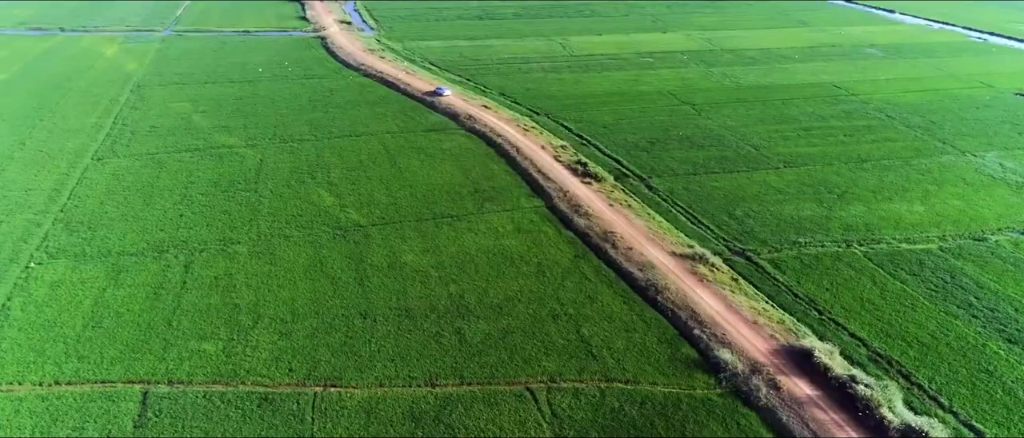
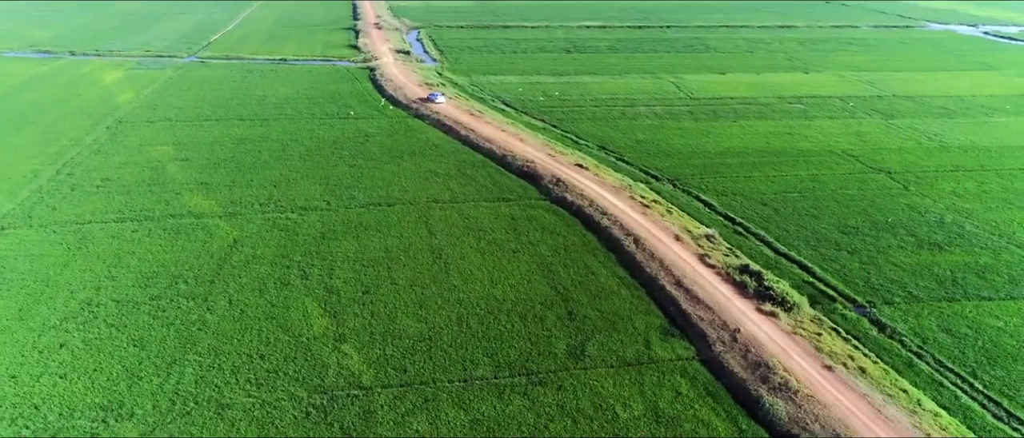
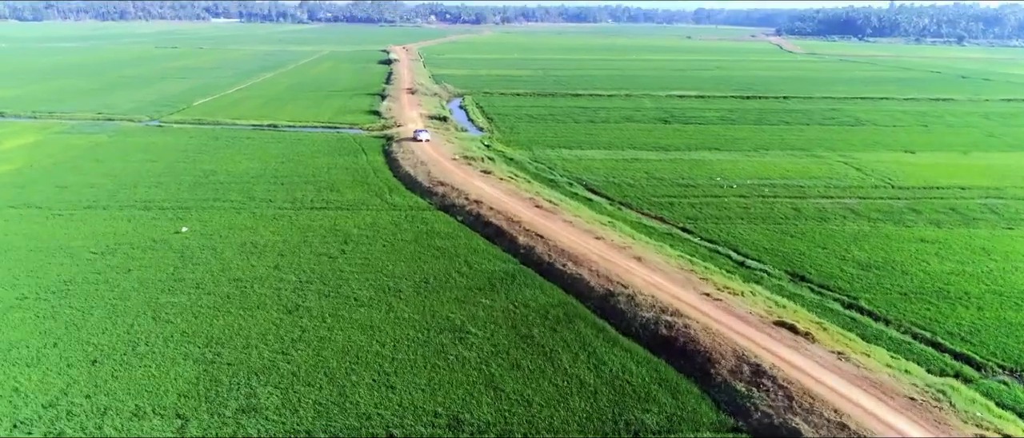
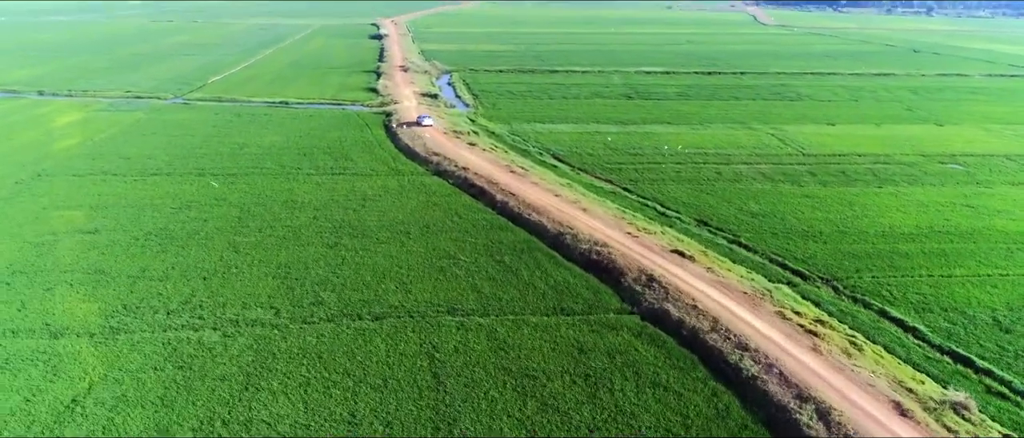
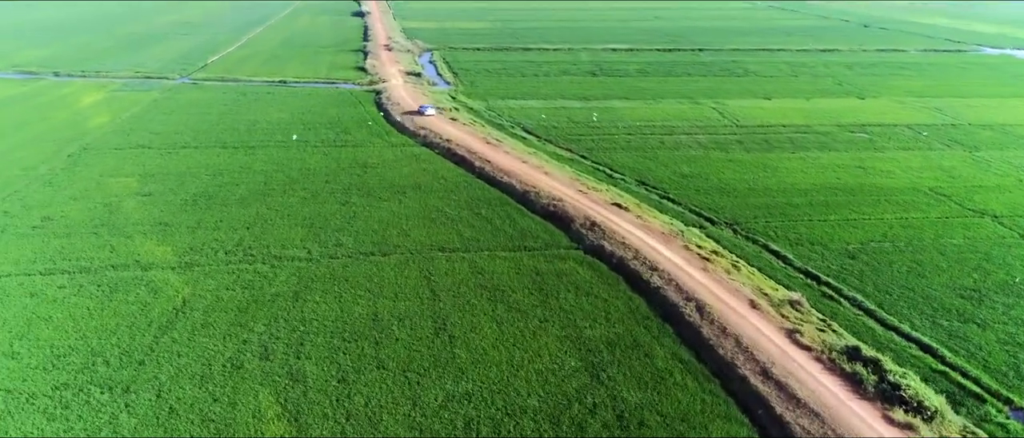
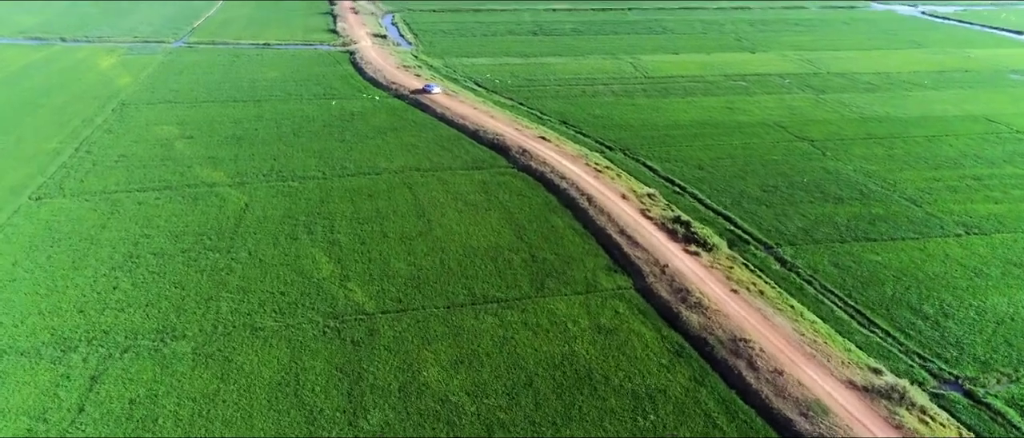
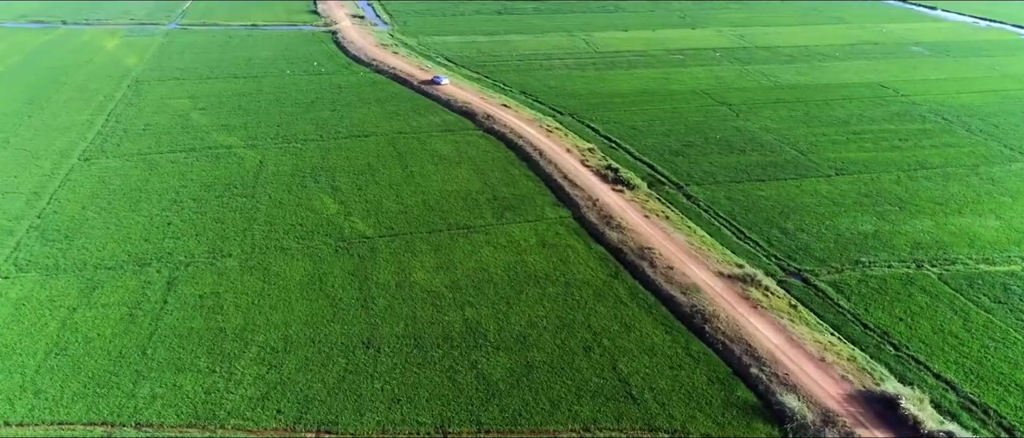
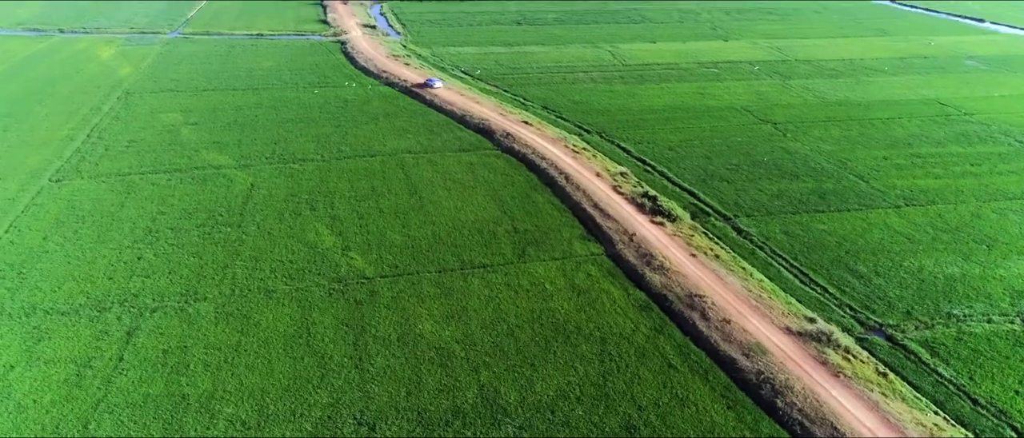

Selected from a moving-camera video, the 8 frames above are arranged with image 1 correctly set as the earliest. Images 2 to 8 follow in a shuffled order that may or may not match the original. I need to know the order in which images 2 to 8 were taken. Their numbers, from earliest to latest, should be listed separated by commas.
7, 8, 6, 2, 5, 4, 3
